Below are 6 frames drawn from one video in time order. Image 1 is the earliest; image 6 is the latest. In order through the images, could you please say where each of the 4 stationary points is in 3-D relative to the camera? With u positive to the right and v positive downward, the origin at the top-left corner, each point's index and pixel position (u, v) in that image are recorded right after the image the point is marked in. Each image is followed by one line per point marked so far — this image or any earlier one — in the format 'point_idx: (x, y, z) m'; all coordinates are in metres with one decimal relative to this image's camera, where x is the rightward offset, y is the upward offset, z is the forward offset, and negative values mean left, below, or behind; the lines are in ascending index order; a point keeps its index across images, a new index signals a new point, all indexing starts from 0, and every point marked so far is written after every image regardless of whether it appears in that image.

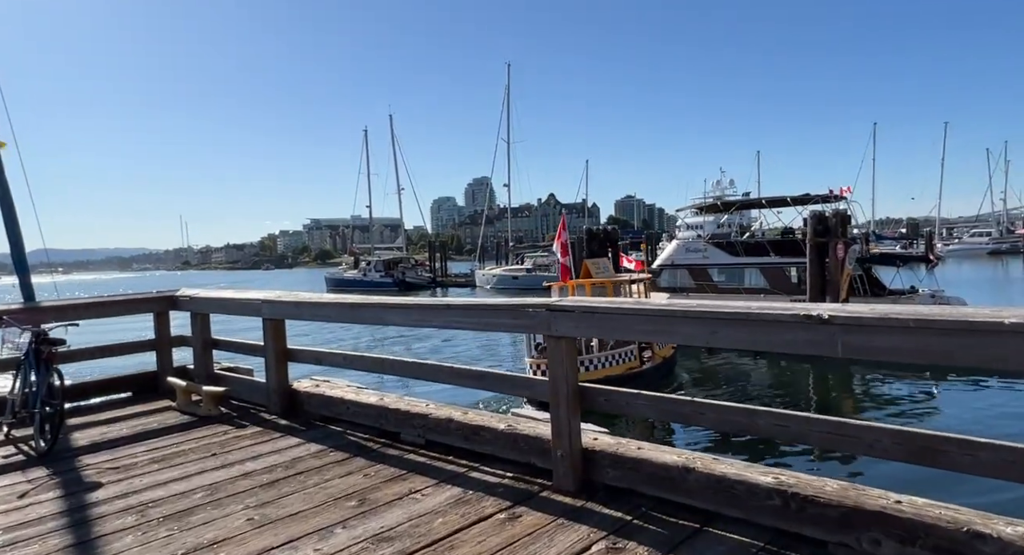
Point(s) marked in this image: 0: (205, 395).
0: (-2.5, -1.0, +5.8) m
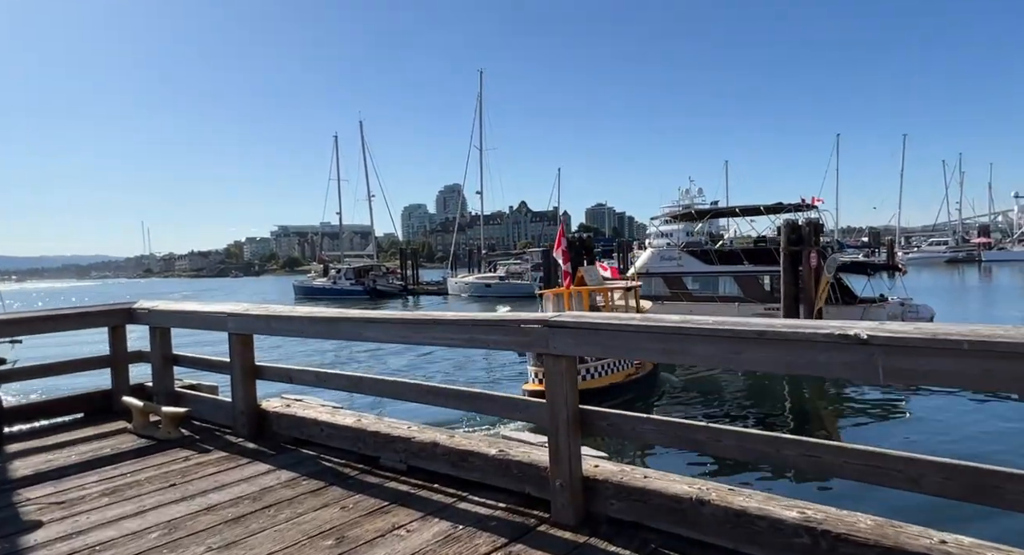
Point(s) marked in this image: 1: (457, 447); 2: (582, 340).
0: (-2.7, -1.1, +5.4) m
1: (-0.3, -1.0, +4.2) m
2: (+0.3, -0.3, +3.4) m
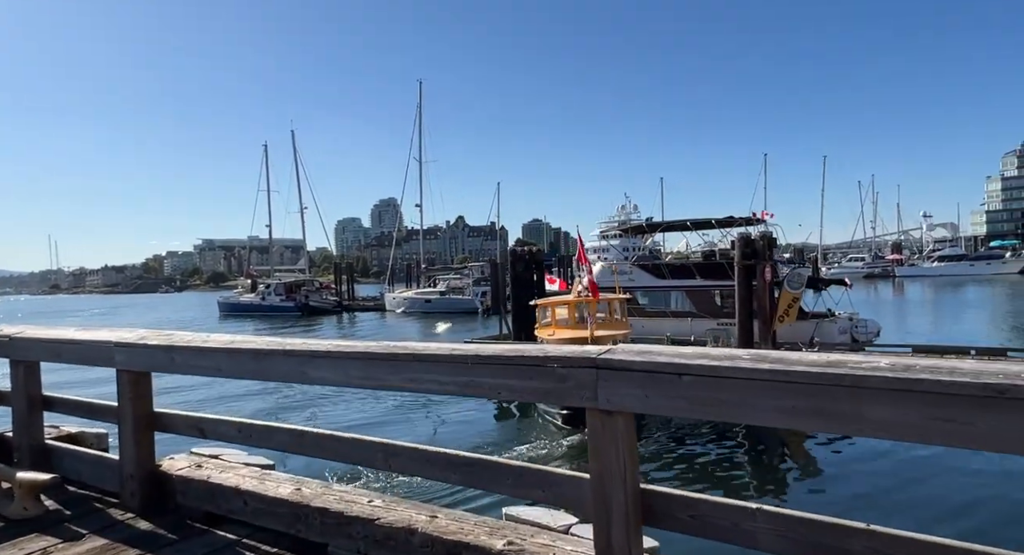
0: (-2.7, -1.2, +3.9) m
1: (-0.3, -1.1, +2.9) m
2: (+0.4, -0.3, +2.2) m
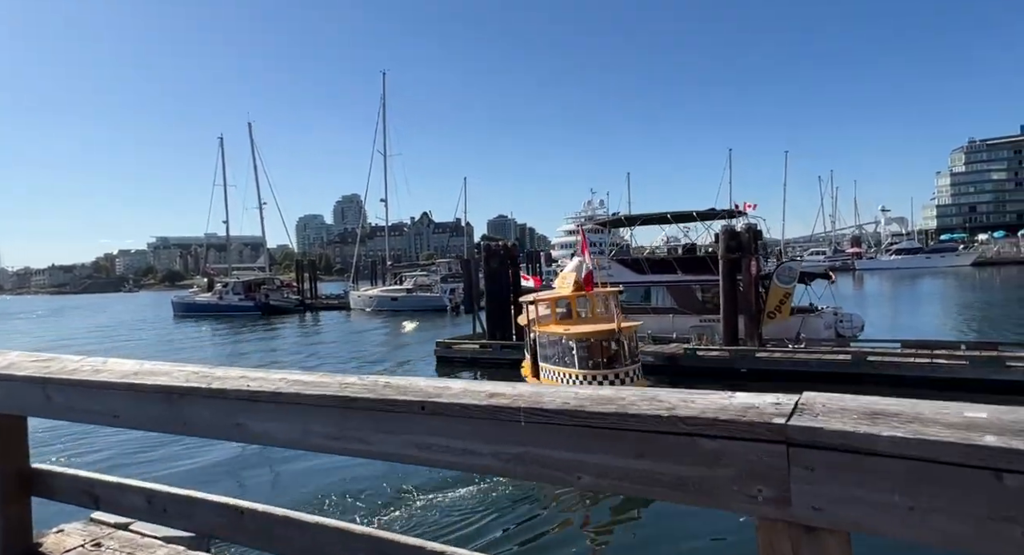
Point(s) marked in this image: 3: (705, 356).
0: (-2.6, -1.2, +2.6) m
1: (-0.1, -1.1, +1.8) m
2: (+0.7, -0.3, +1.1) m
3: (+4.9, -2.0, +17.7) m
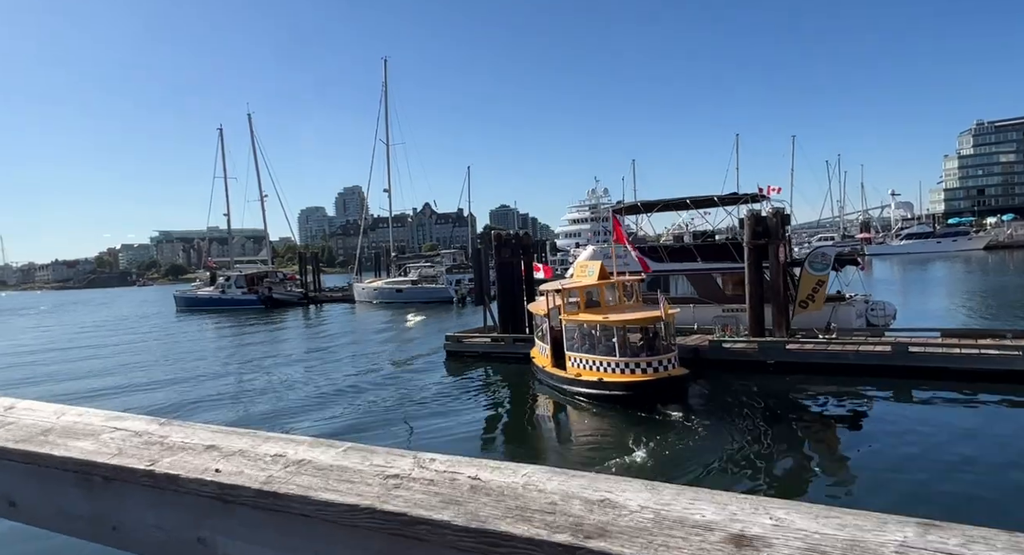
0: (-2.3, -1.2, +1.7) m
1: (+0.2, -1.1, +0.8) m
2: (+1.0, -0.3, +0.1) m
3: (+5.3, -1.7, +16.7) m
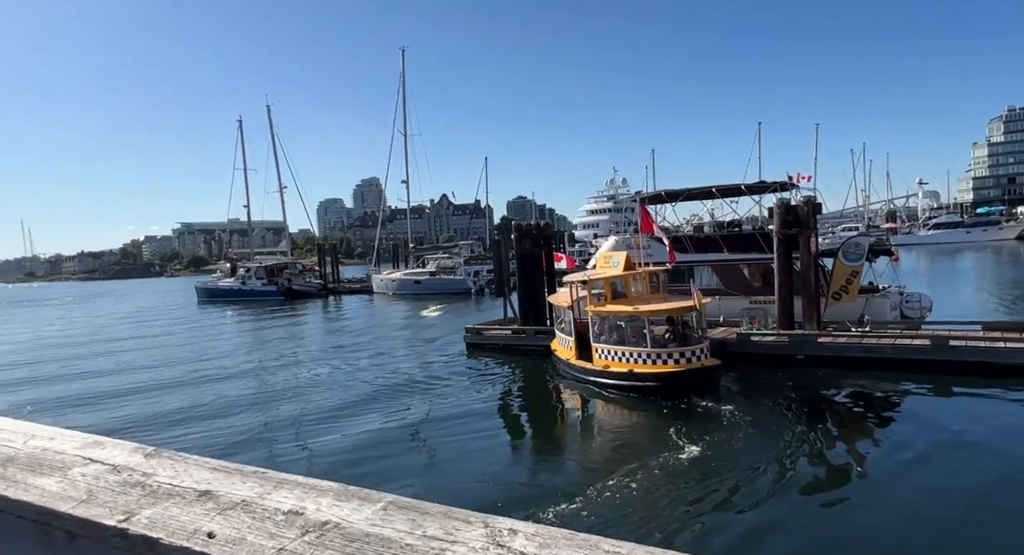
0: (-2.1, -1.2, +1.4) m
1: (+0.3, -1.1, +0.5) m
2: (+1.1, -0.3, -0.2) m
3: (+5.8, -1.5, +16.3) m
